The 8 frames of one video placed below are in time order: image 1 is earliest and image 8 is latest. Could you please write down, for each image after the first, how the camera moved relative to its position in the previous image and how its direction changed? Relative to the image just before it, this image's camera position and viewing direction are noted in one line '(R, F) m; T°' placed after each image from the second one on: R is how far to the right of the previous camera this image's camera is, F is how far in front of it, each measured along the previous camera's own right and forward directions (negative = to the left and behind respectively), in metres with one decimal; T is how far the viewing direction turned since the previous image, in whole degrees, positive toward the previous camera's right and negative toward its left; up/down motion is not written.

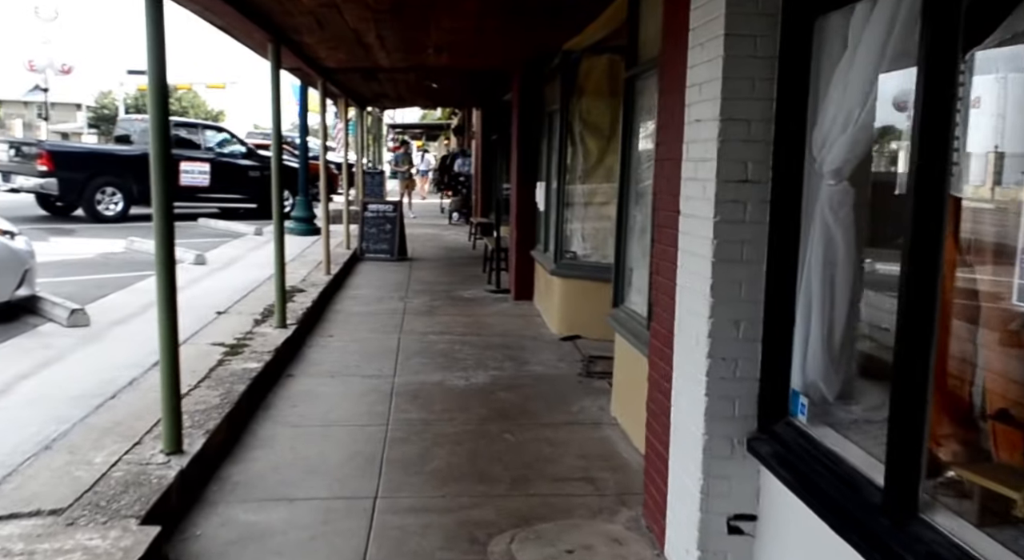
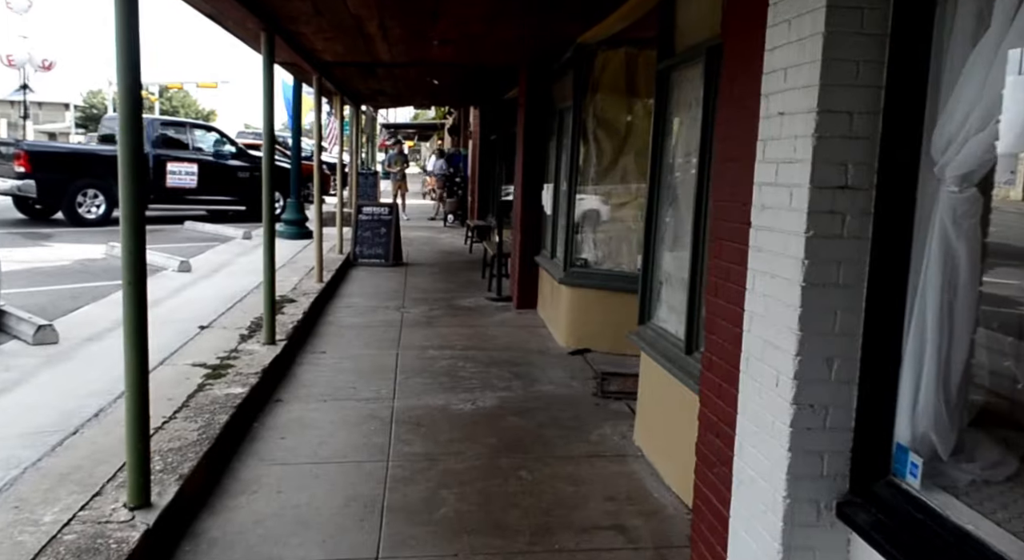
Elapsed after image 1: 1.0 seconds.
(-0.1, +0.5) m; +1°
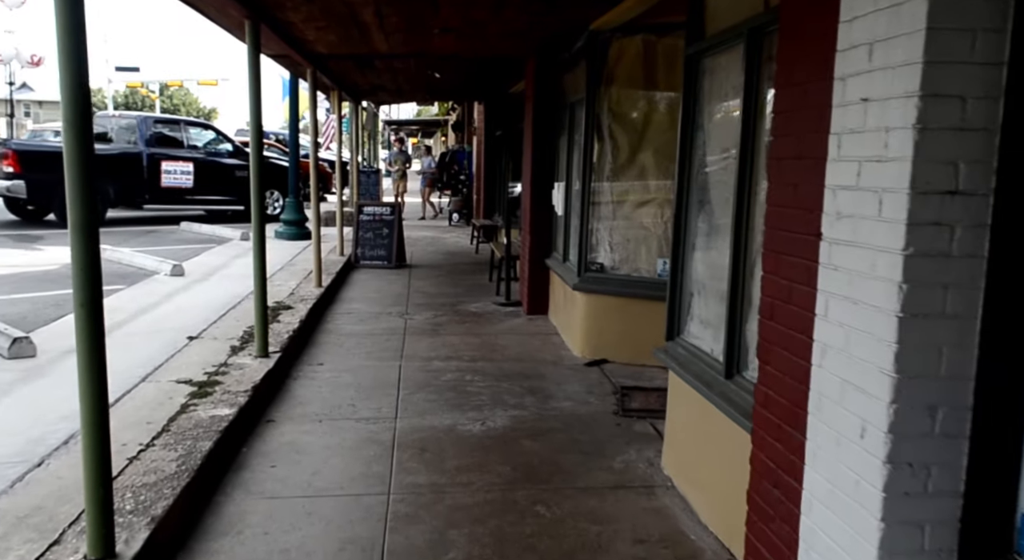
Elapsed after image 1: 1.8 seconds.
(0.0, +0.4) m; 0°
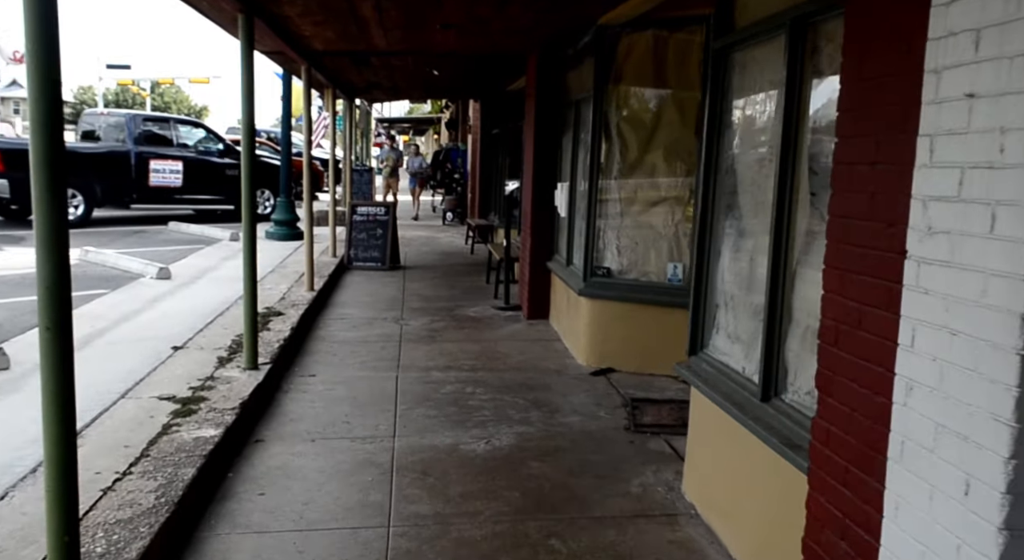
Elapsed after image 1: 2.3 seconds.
(-0.1, +0.3) m; +1°
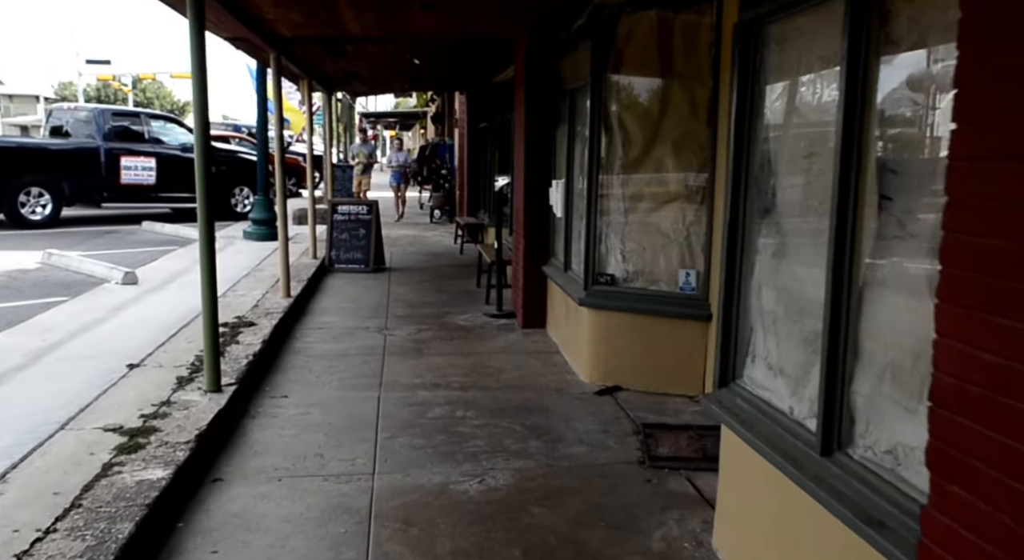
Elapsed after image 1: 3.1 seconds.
(0.0, +0.6) m; +1°
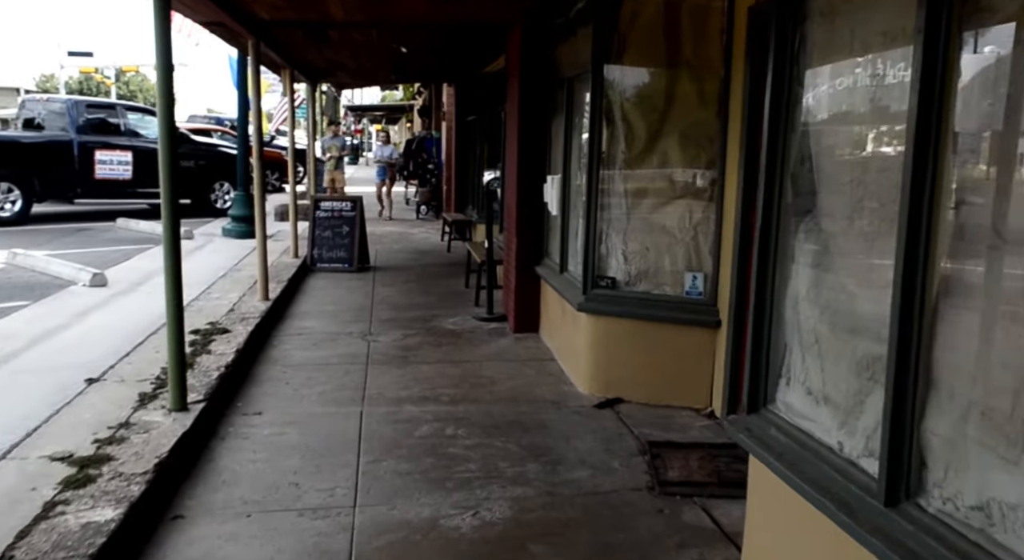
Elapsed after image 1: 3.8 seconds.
(0.0, +0.4) m; +1°
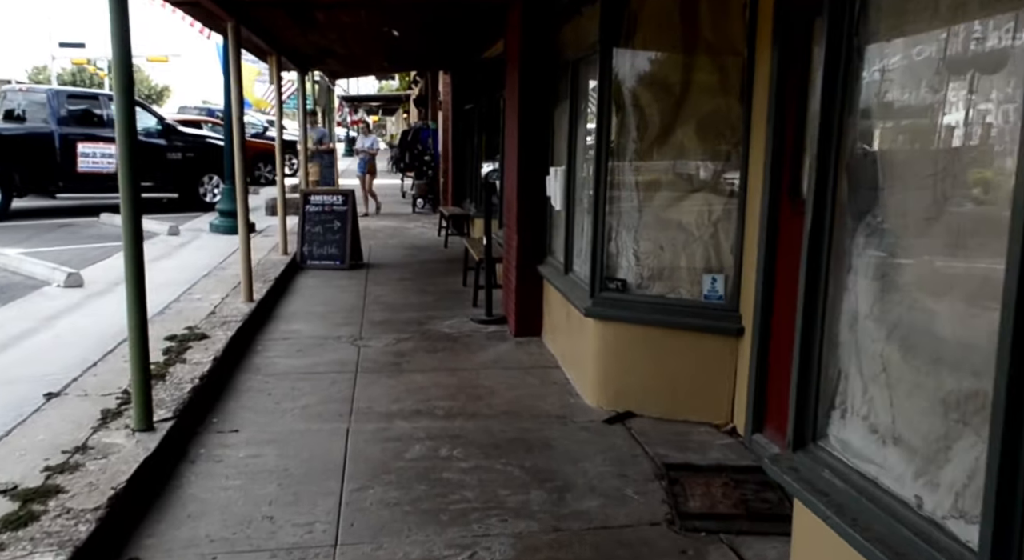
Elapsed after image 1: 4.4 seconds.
(0.0, +0.4) m; 0°
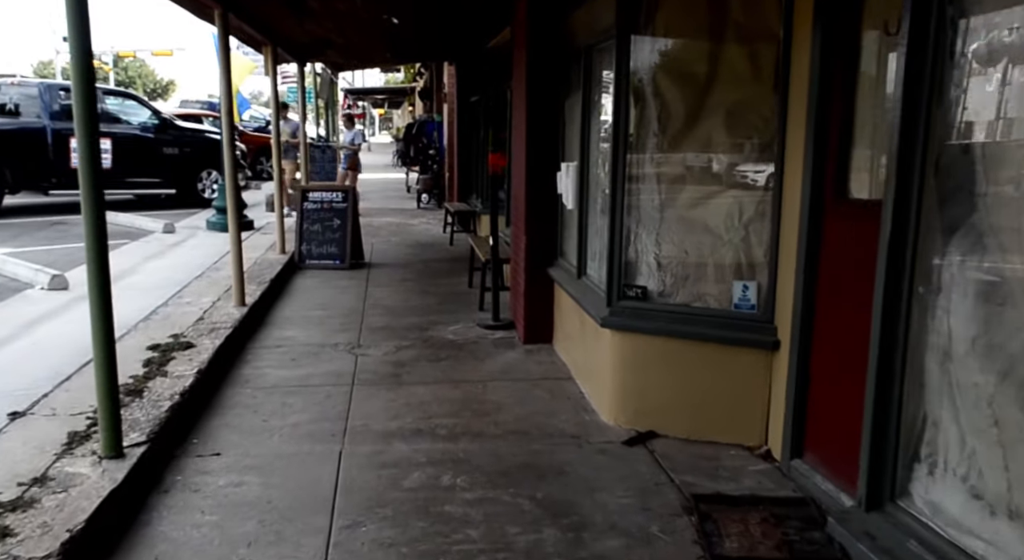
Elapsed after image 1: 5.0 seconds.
(0.0, +0.4) m; 0°
